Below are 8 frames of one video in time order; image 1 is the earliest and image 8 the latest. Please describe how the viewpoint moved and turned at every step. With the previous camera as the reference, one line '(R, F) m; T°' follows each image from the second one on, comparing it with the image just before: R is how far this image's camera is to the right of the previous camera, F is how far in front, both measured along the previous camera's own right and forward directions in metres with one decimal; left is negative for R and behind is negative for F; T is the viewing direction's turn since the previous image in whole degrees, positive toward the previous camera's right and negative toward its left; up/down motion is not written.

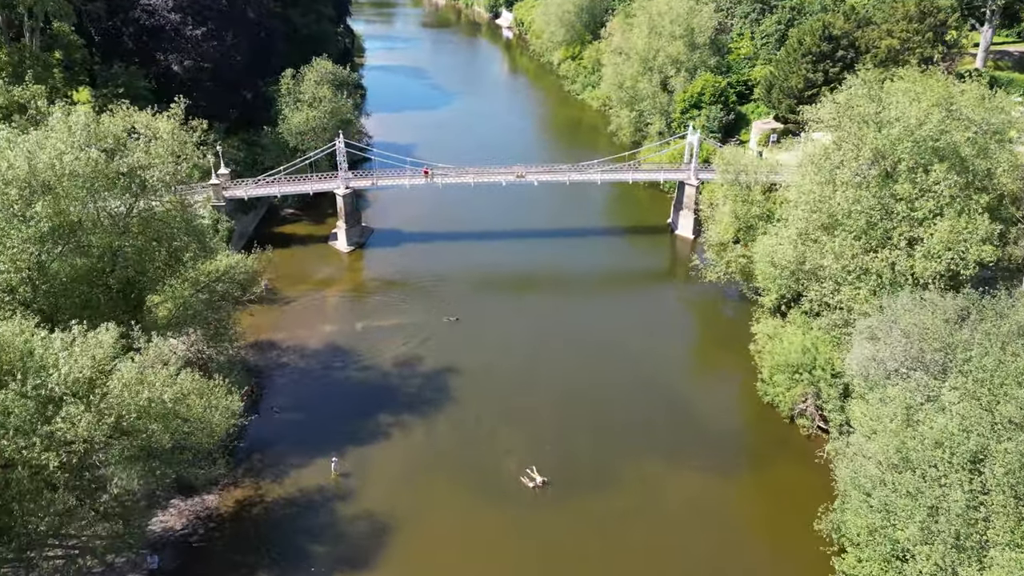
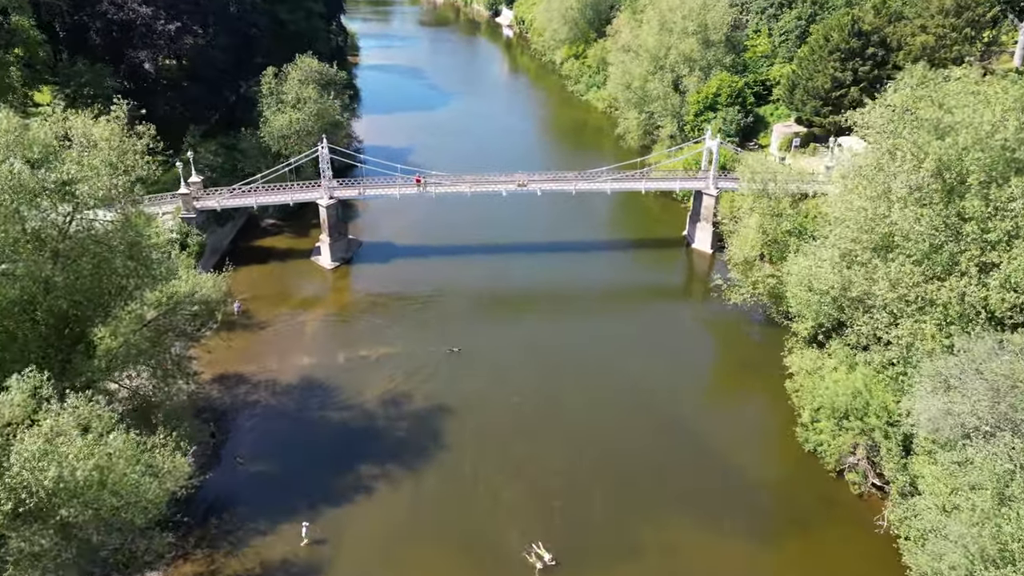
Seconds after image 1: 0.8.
(-0.1, +3.7) m; 0°
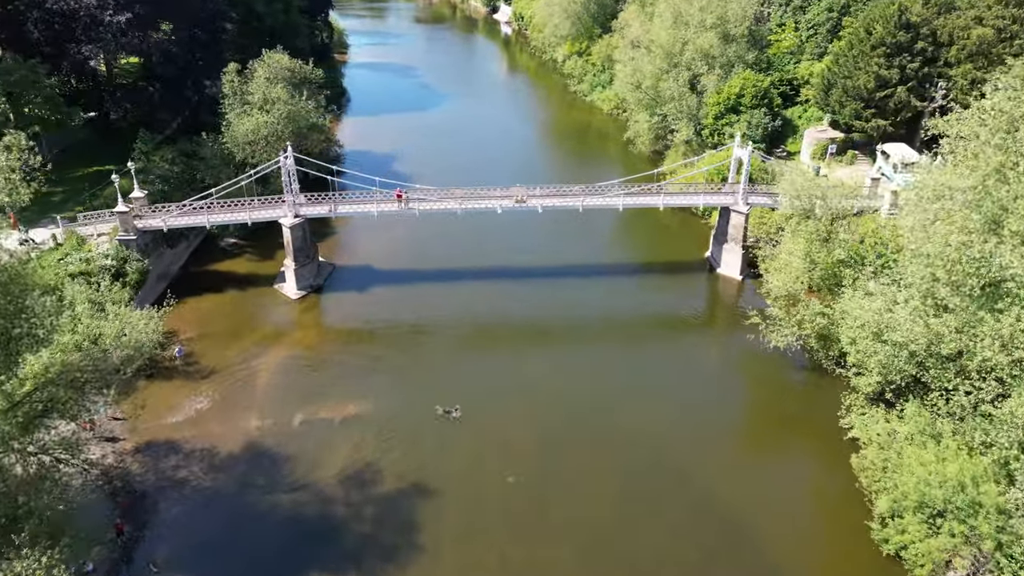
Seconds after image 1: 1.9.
(+0.1, +5.3) m; 0°
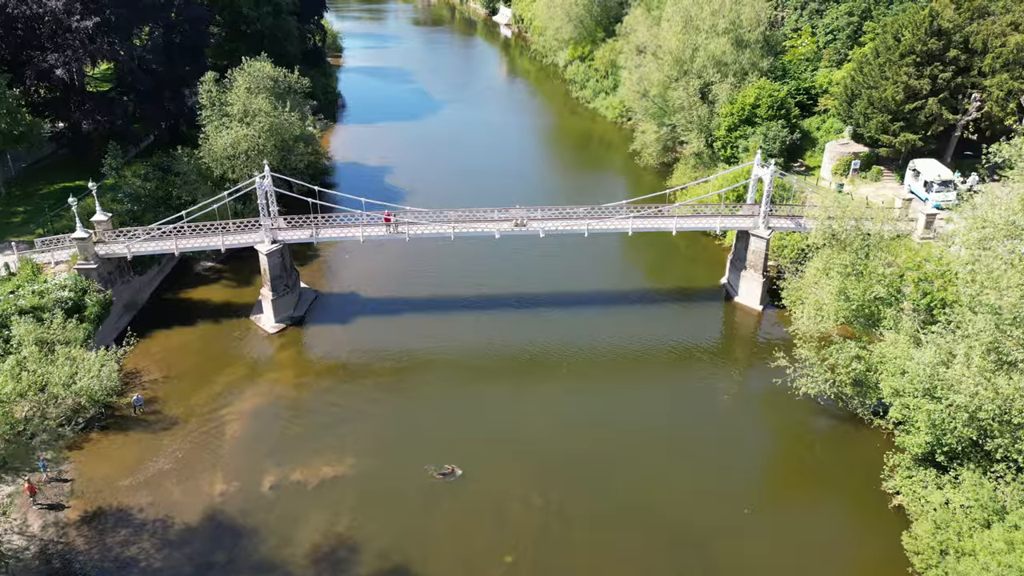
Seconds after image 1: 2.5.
(0.0, +2.8) m; 0°
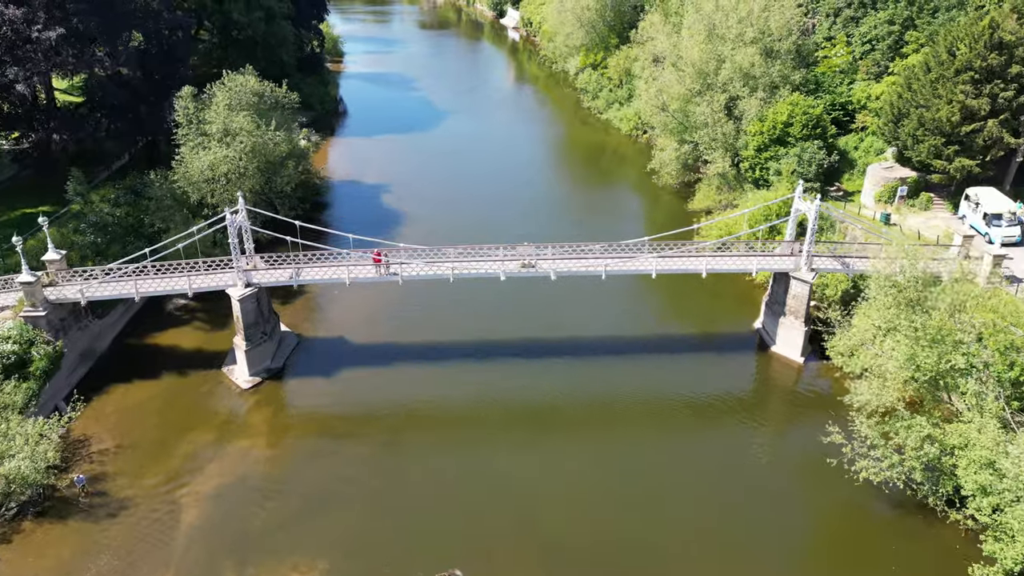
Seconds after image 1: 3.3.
(0.0, +3.5) m; -1°
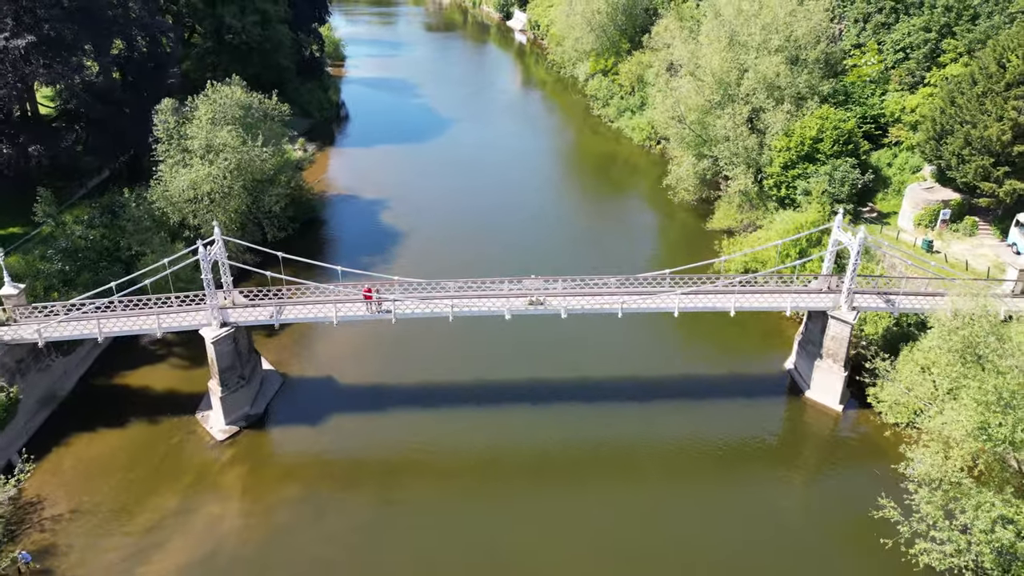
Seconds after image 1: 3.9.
(0.0, +2.6) m; 0°
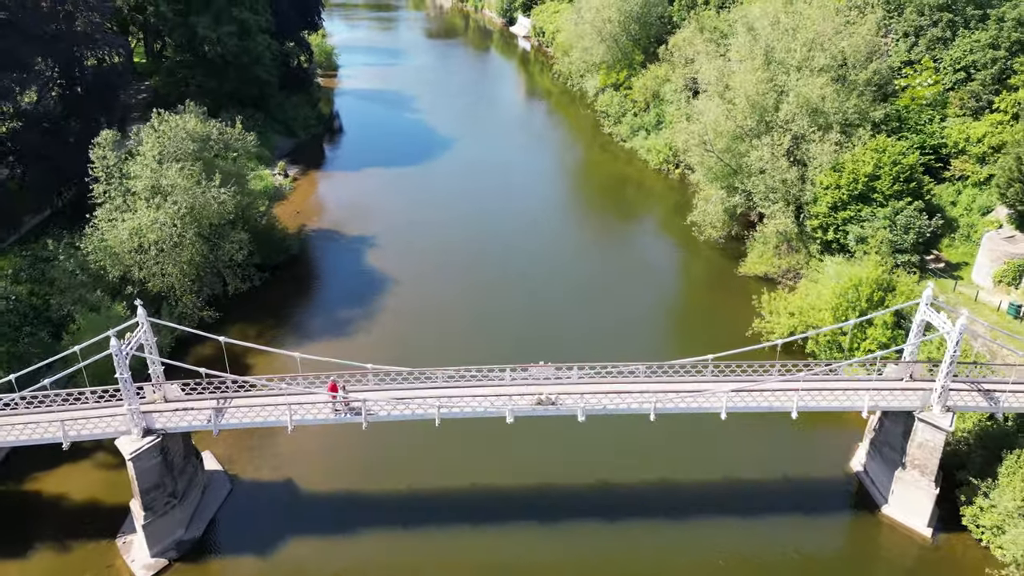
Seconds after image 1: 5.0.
(0.0, +4.8) m; 0°
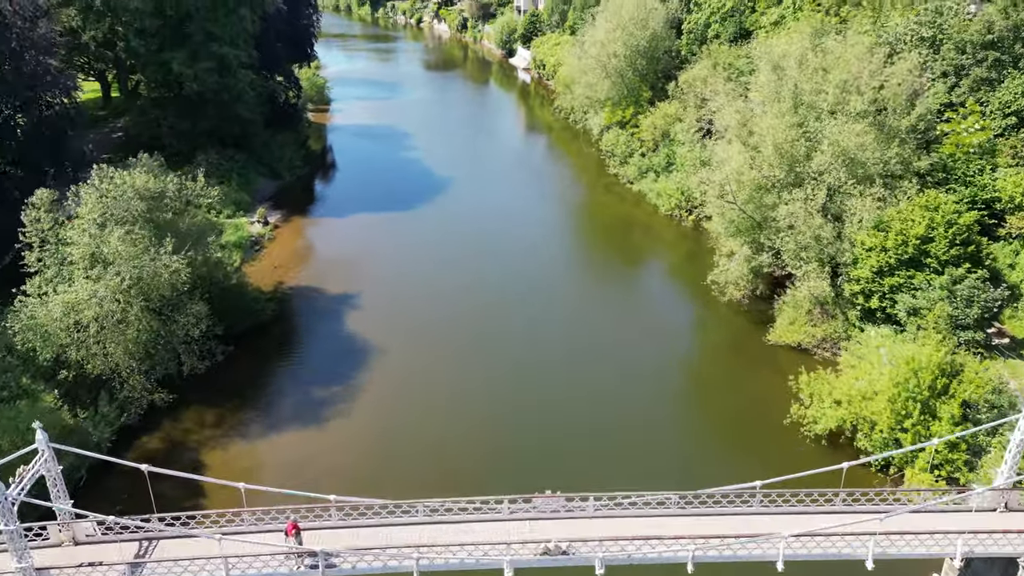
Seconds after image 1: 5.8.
(0.0, +3.7) m; 0°
